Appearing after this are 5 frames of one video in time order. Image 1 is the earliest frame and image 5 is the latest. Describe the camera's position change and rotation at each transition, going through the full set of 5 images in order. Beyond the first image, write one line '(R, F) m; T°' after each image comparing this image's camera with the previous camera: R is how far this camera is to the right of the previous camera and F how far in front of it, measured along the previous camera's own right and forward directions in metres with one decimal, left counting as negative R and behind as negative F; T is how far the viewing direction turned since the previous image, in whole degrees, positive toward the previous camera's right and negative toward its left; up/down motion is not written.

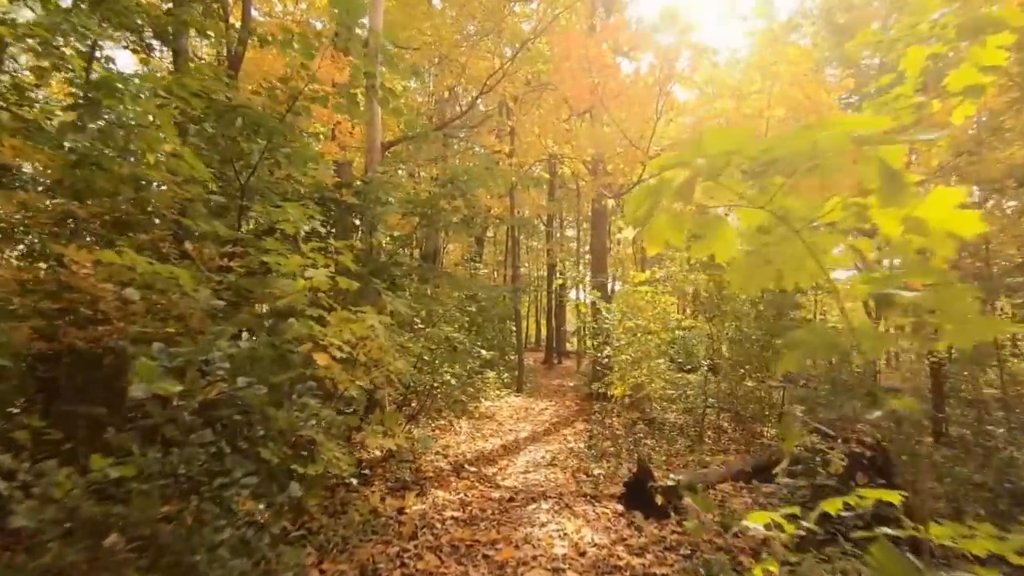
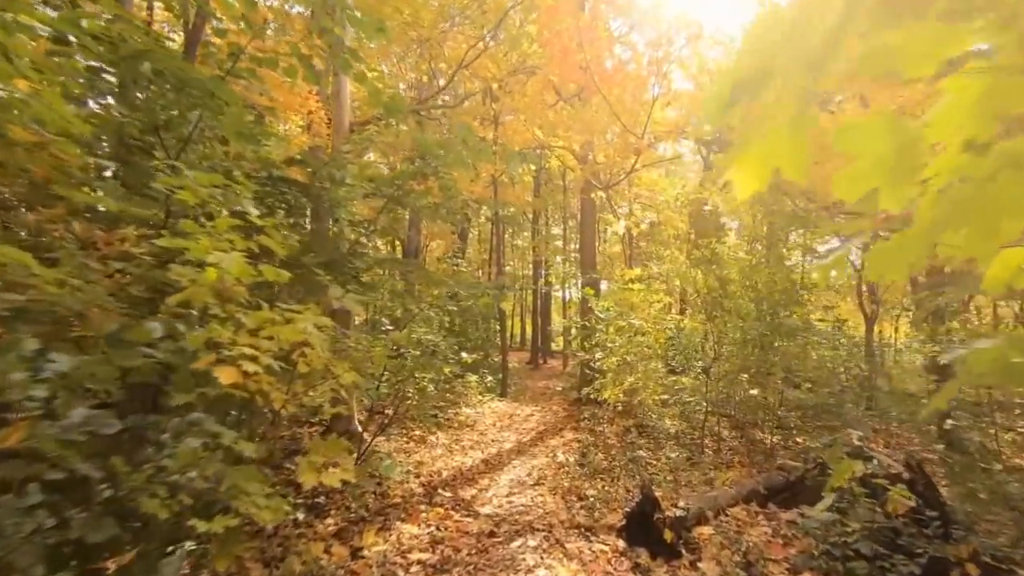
(0.0, +0.6) m; +2°
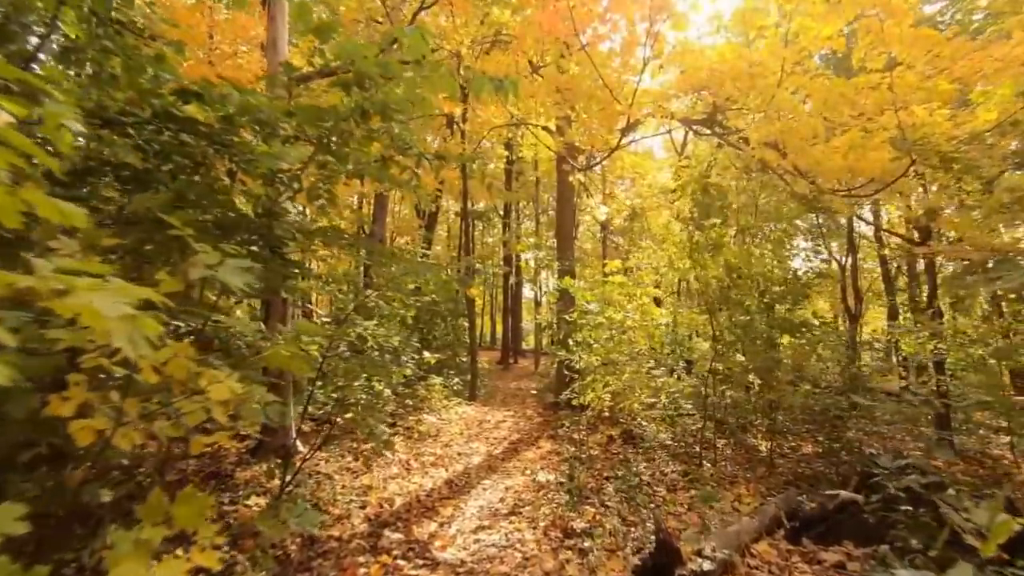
(0.0, +0.9) m; +3°
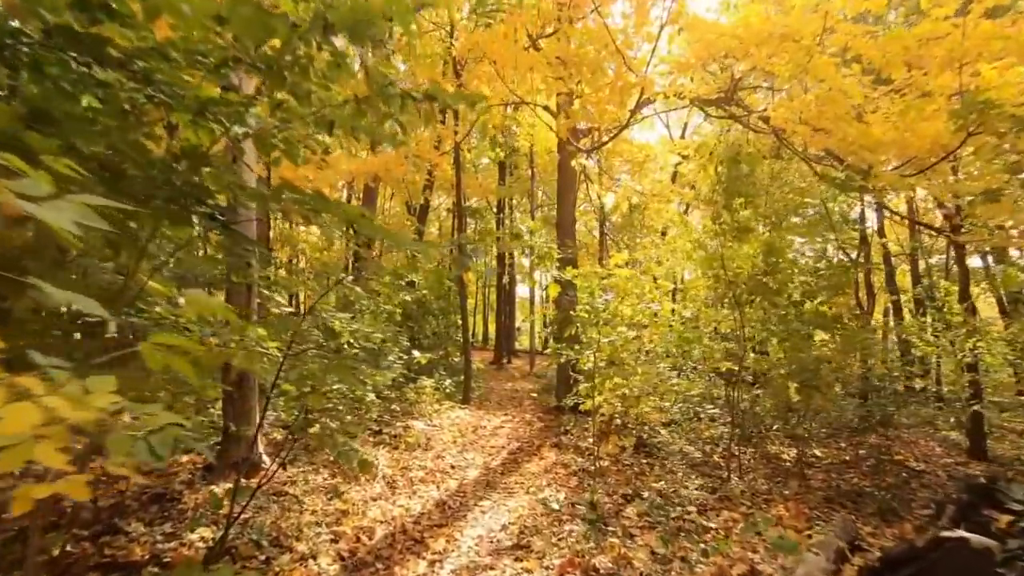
(-0.1, +0.7) m; +1°
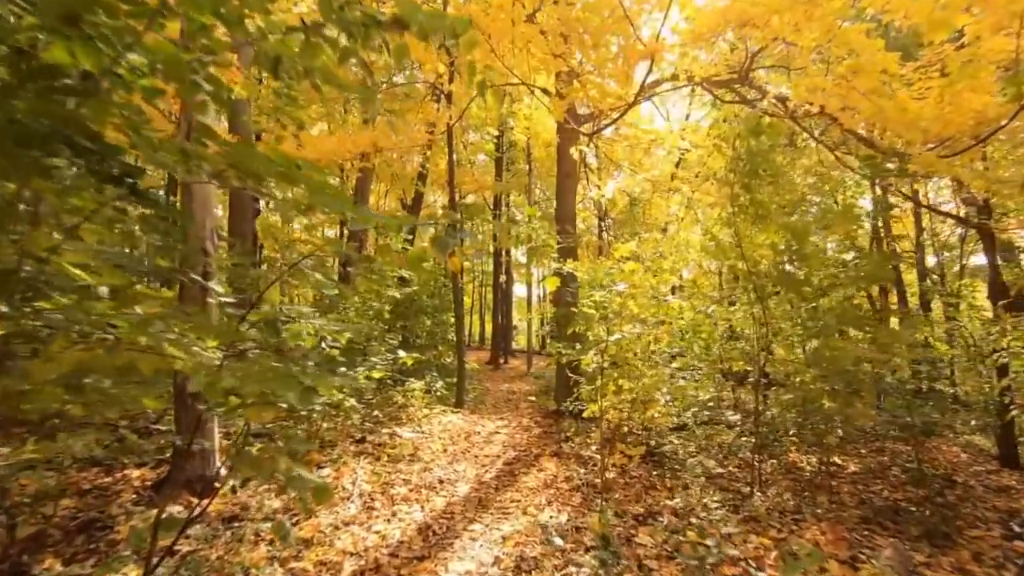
(0.0, +0.5) m; 0°
